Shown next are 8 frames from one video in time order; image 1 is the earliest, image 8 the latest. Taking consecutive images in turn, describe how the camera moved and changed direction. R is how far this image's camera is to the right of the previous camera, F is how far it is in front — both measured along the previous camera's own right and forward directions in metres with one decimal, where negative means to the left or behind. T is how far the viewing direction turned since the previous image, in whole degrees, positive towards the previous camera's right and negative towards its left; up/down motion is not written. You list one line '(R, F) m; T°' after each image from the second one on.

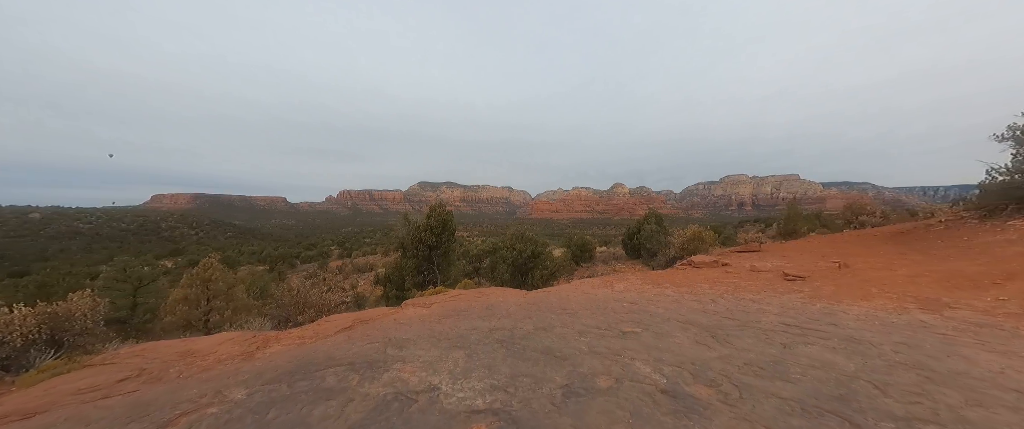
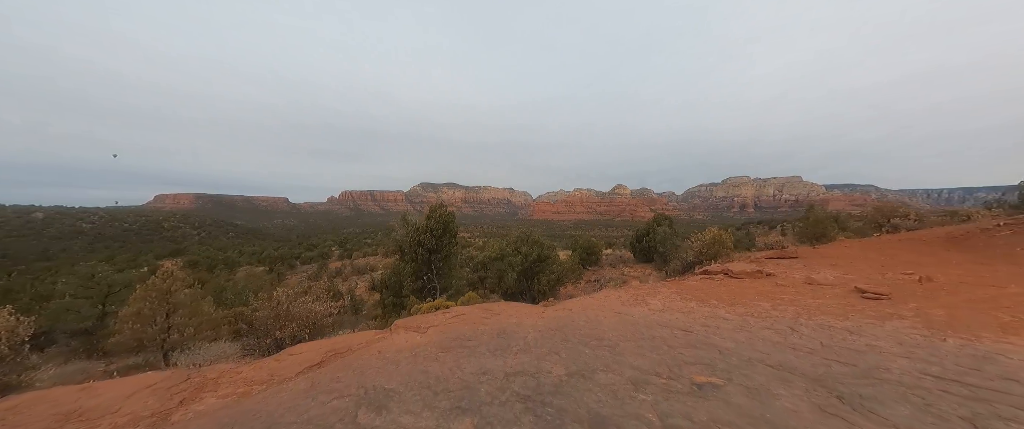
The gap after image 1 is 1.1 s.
(-0.3, +1.3) m; 0°
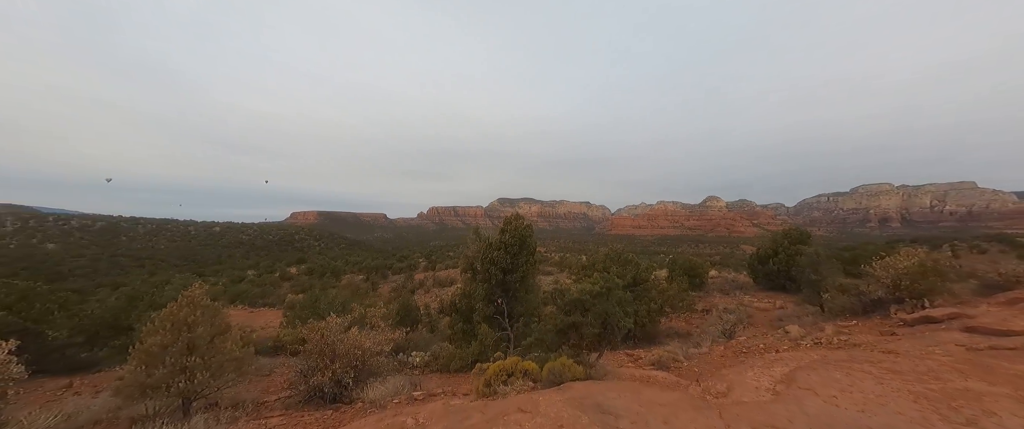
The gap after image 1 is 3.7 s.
(-0.6, +2.8) m; -14°
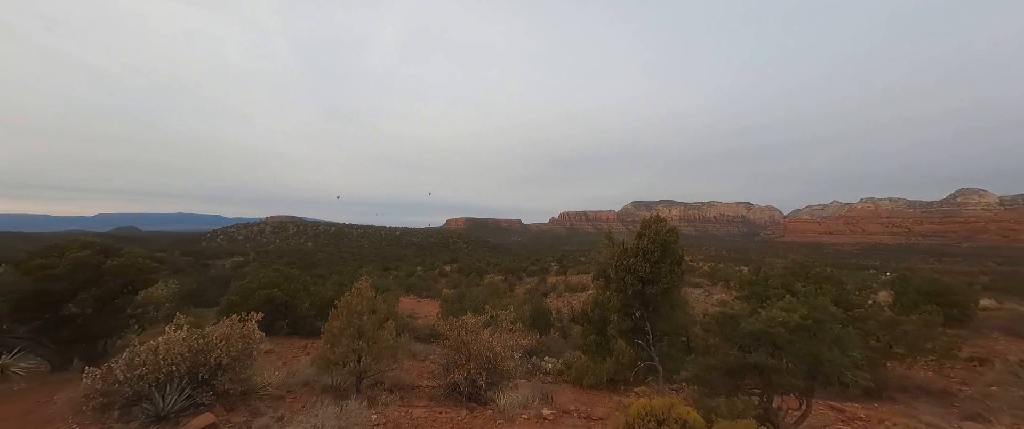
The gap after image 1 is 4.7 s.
(-0.1, +0.8) m; -24°
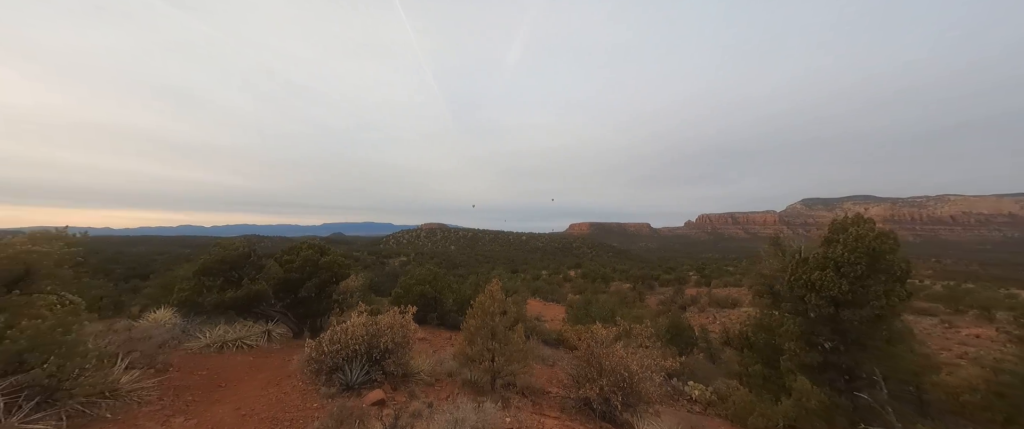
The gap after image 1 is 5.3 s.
(-0.1, +0.3) m; -22°
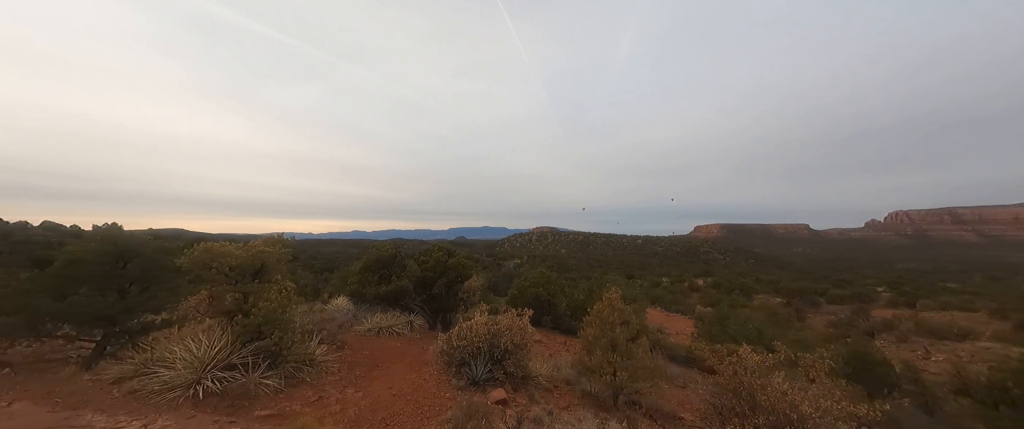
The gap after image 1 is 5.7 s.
(-0.1, +0.2) m; -20°
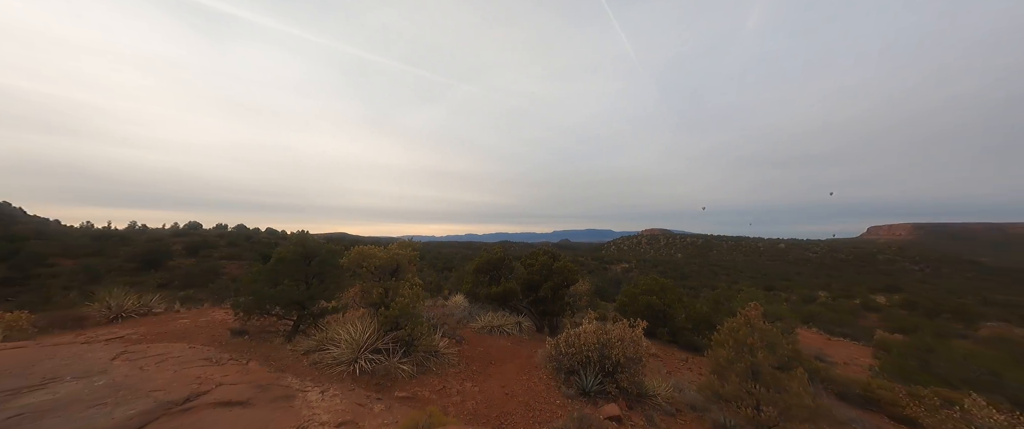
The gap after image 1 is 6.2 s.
(-0.1, +0.1) m; -18°
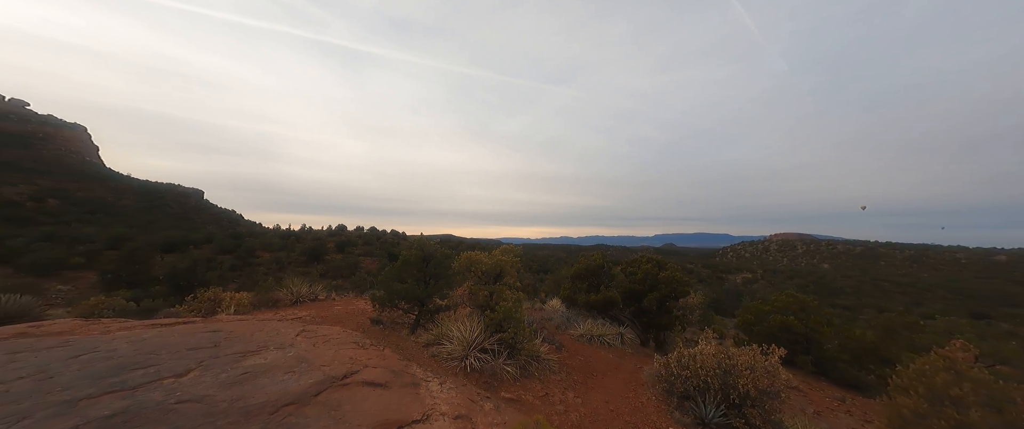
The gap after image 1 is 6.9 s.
(-0.1, 0.0) m; -16°
